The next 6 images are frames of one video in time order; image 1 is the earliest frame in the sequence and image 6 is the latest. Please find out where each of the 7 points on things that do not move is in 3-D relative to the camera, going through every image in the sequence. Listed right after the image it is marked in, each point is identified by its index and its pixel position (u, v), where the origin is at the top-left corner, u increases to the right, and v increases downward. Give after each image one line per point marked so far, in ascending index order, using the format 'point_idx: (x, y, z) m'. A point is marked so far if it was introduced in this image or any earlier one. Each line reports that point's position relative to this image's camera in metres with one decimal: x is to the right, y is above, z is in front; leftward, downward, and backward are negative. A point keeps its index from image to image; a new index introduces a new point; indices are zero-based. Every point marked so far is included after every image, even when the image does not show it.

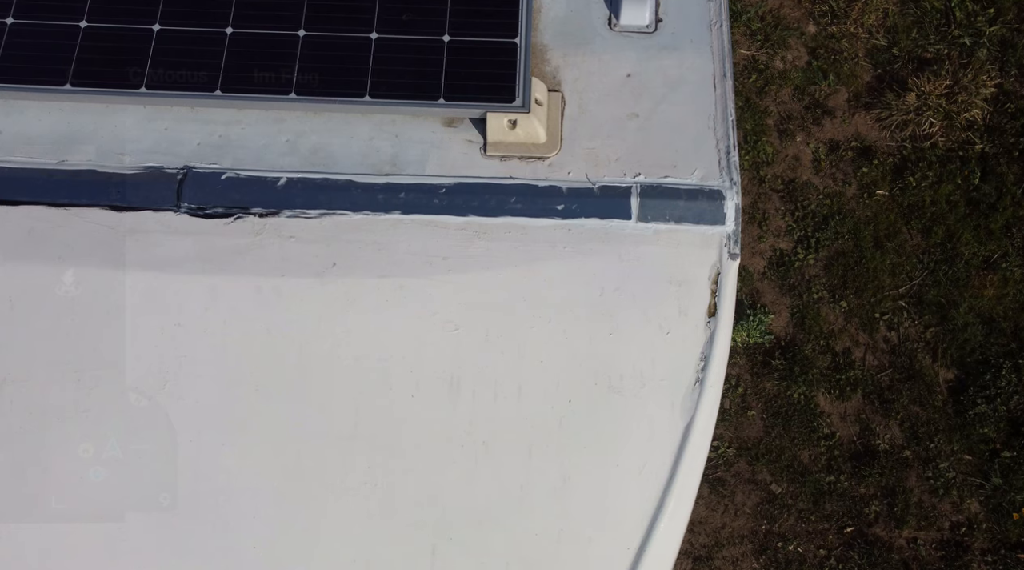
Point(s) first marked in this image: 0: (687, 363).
0: (+1.1, -0.5, +8.1) m
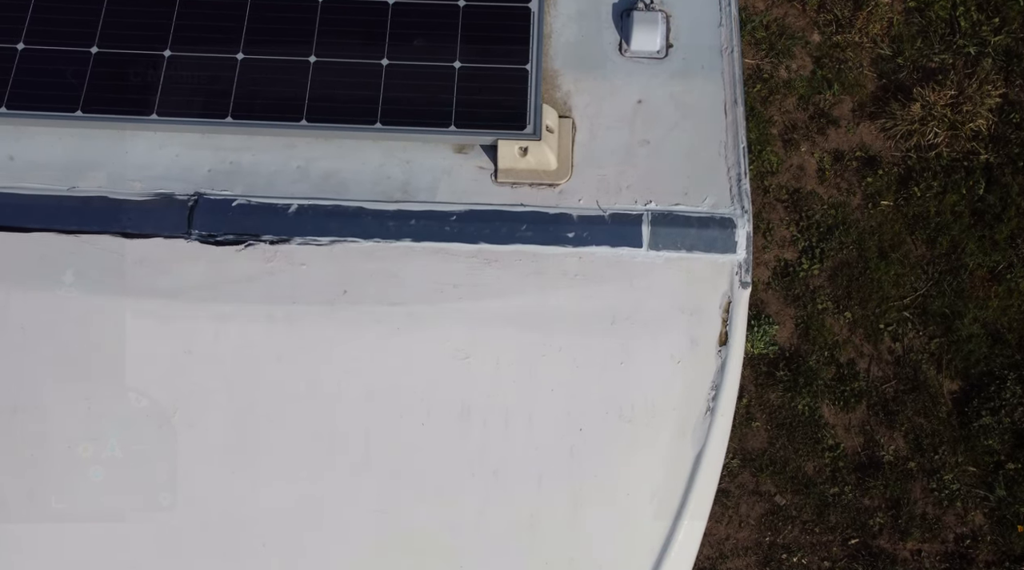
0: (+1.2, -0.7, +8.1) m
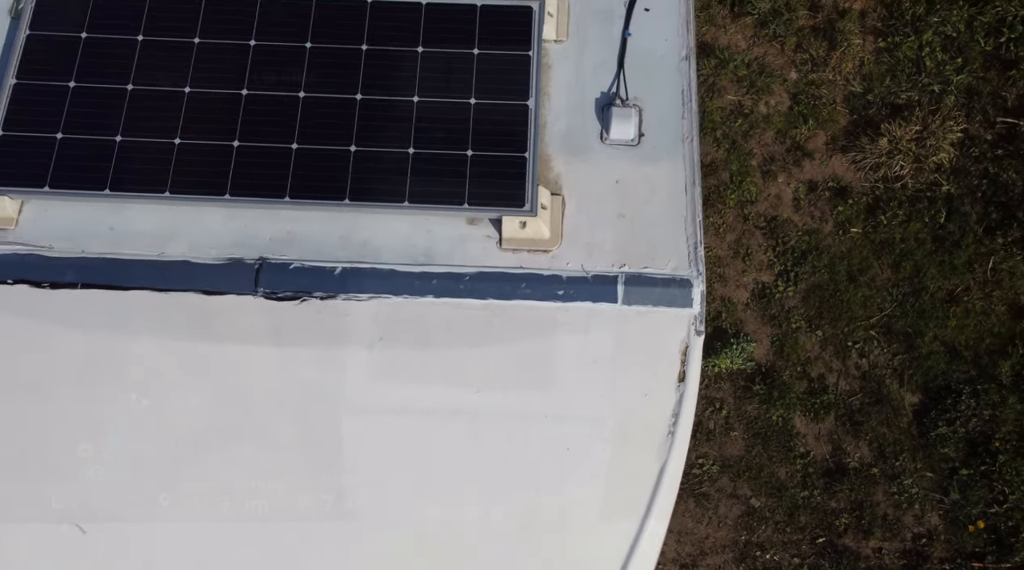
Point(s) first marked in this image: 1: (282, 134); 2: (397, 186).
0: (+1.2, -1.1, +10.1) m
1: (-1.9, +1.2, +10.3) m
2: (-0.9, +0.8, +10.2) m
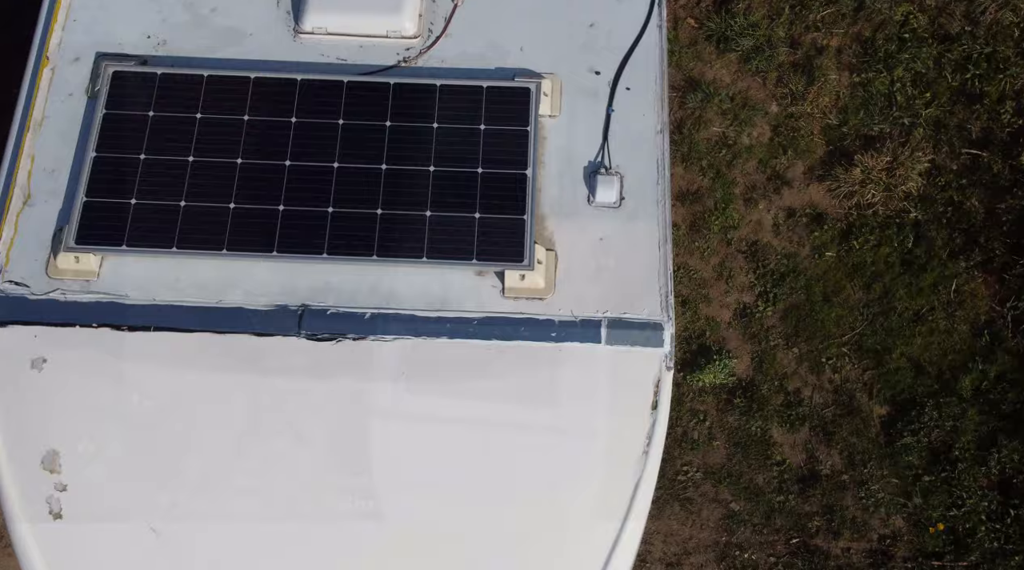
0: (+1.2, -1.5, +12.0) m
1: (-1.9, +0.8, +12.3) m
2: (-0.9, +0.4, +12.2) m
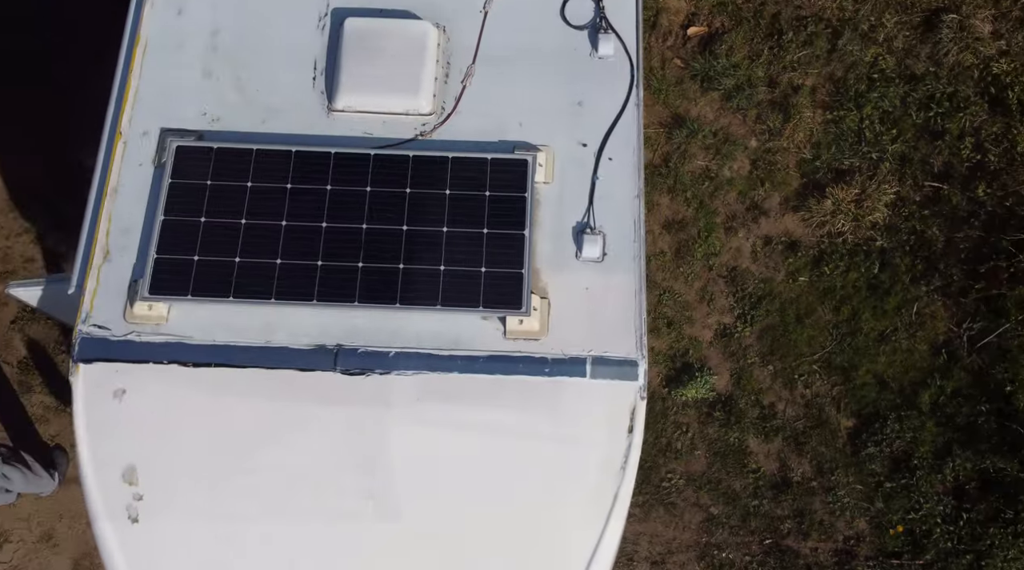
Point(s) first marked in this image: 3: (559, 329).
0: (+1.2, -1.9, +14.4) m
1: (-1.9, +0.3, +14.7) m
2: (-0.9, -0.1, +14.6) m
3: (+0.6, -0.5, +14.7) m
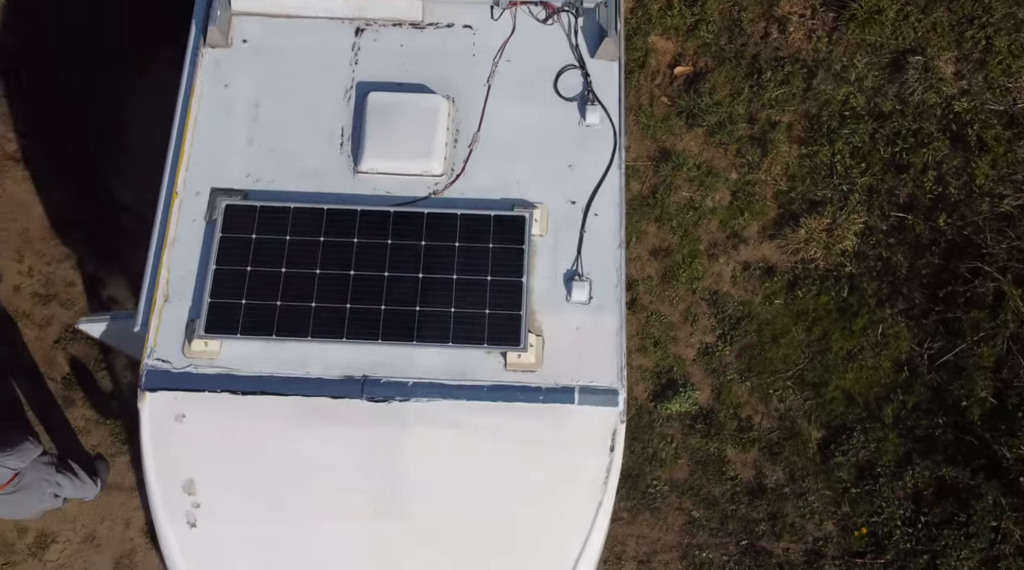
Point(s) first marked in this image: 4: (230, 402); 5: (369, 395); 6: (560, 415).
0: (+1.2, -2.5, +17.0) m
1: (-1.9, -0.2, +17.3) m
2: (-0.9, -0.6, +17.2) m
3: (+0.6, -1.1, +17.3) m
4: (-3.8, -1.6, +17.1) m
5: (-1.9, -1.5, +17.0) m
6: (+0.7, -1.7, +17.1) m
